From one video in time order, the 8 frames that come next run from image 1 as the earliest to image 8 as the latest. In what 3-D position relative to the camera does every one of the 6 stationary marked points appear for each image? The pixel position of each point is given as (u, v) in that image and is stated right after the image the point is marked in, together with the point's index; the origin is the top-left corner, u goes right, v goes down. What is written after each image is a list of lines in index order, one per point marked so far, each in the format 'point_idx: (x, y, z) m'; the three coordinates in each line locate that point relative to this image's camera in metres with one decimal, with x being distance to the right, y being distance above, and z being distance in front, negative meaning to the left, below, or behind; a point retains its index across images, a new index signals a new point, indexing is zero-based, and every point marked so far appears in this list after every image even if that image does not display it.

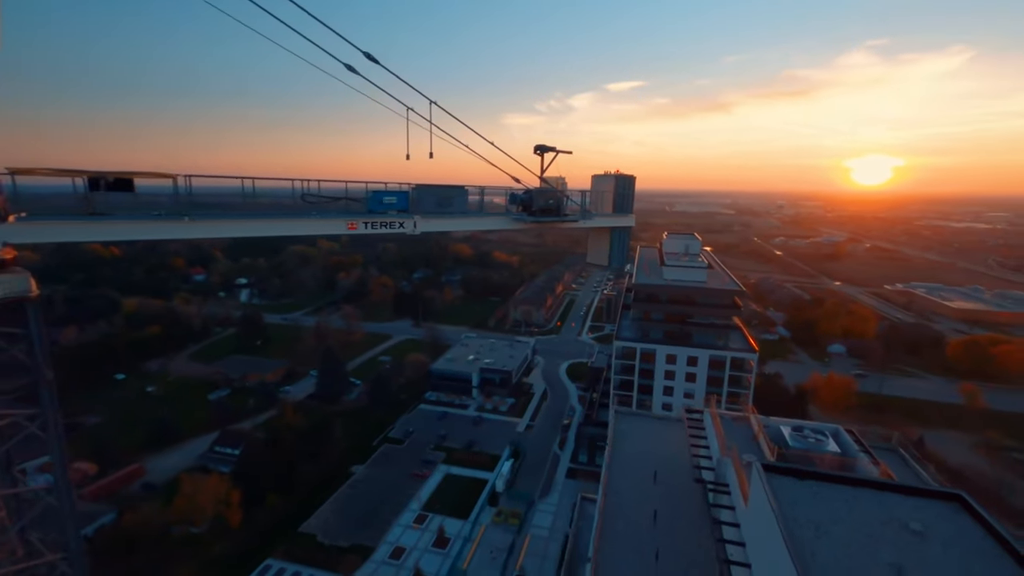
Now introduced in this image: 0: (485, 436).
0: (-0.9, -4.6, +12.0) m
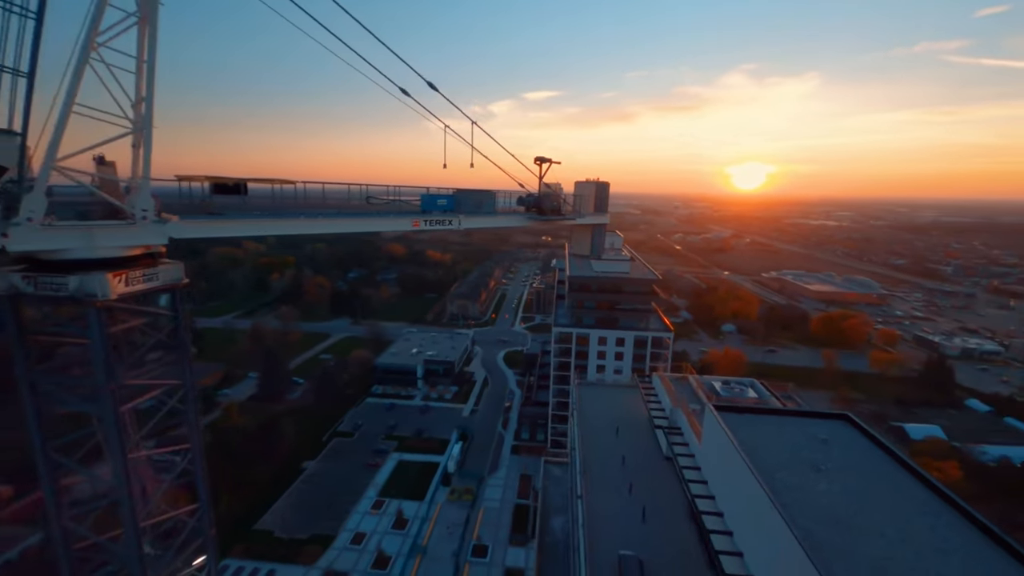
0: (-2.7, -4.4, +12.7) m
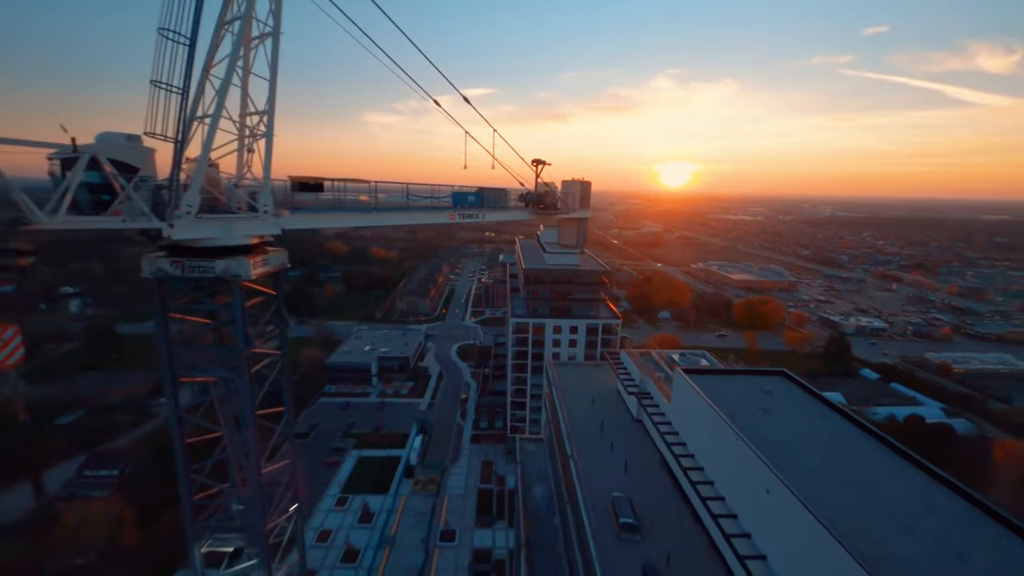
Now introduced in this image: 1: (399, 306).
0: (-4.1, -4.3, +12.8) m
1: (-5.9, -0.8, +19.9) m
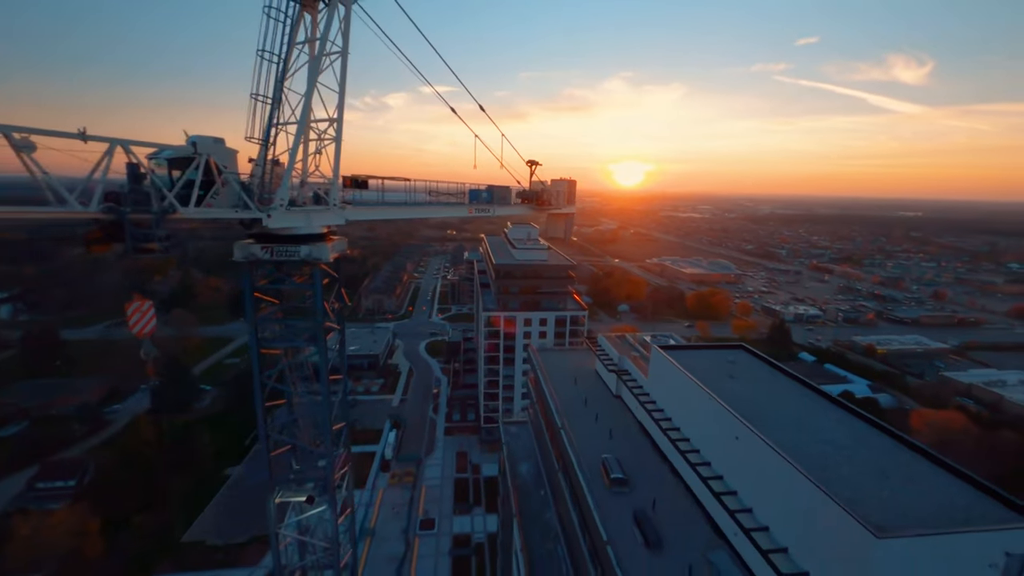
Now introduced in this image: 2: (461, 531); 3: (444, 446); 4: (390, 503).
0: (-5.0, -4.2, +12.8) m
1: (-7.5, -0.7, +19.7) m
2: (-1.3, -6.1, +9.5) m
3: (-2.1, -4.9, +11.9) m
4: (-3.2, -5.7, +10.0) m
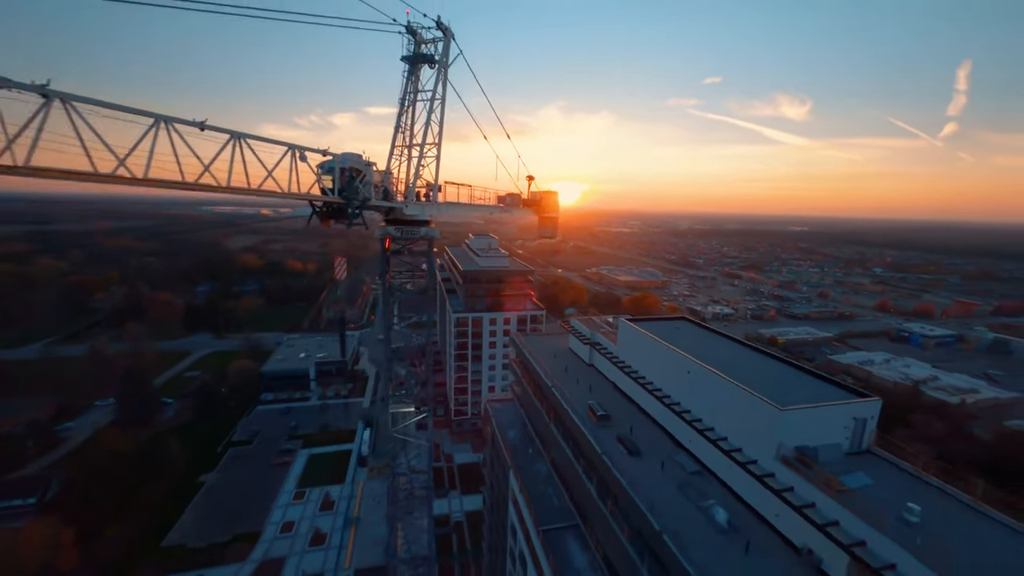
0: (-6.2, -4.5, +13.2) m
1: (-9.8, -1.4, +19.8) m
2: (-2.0, -6.2, +10.4) m
3: (-3.2, -5.1, +12.8) m
4: (-4.0, -5.8, +10.7) m
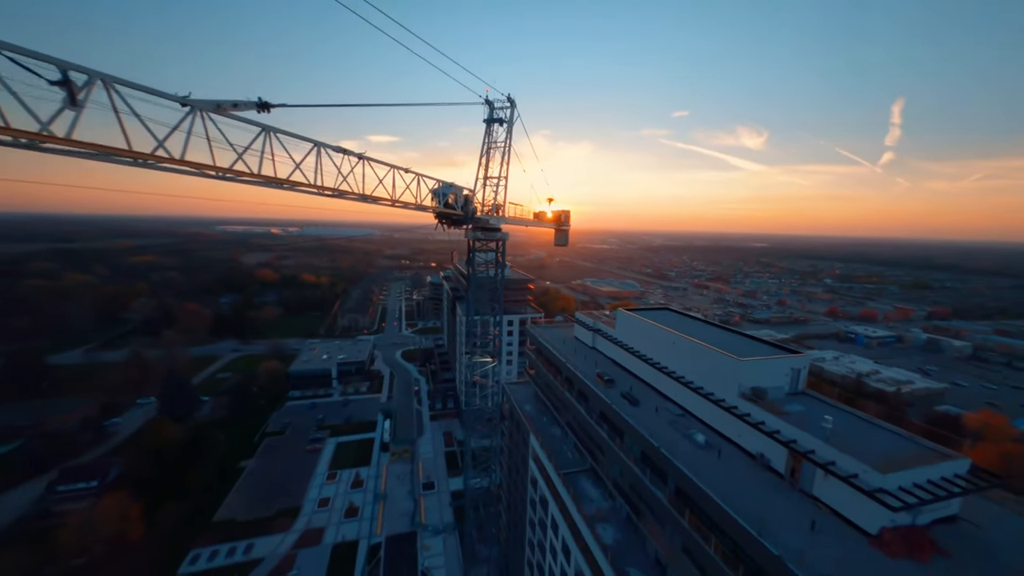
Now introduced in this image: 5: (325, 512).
0: (-6.1, -4.8, +14.6) m
1: (-10.1, -2.1, +21.1) m
2: (-1.7, -6.2, +11.9) m
3: (-3.0, -5.3, +14.2) m
4: (-3.7, -5.9, +12.1) m
5: (-5.2, -6.2, +10.6) m
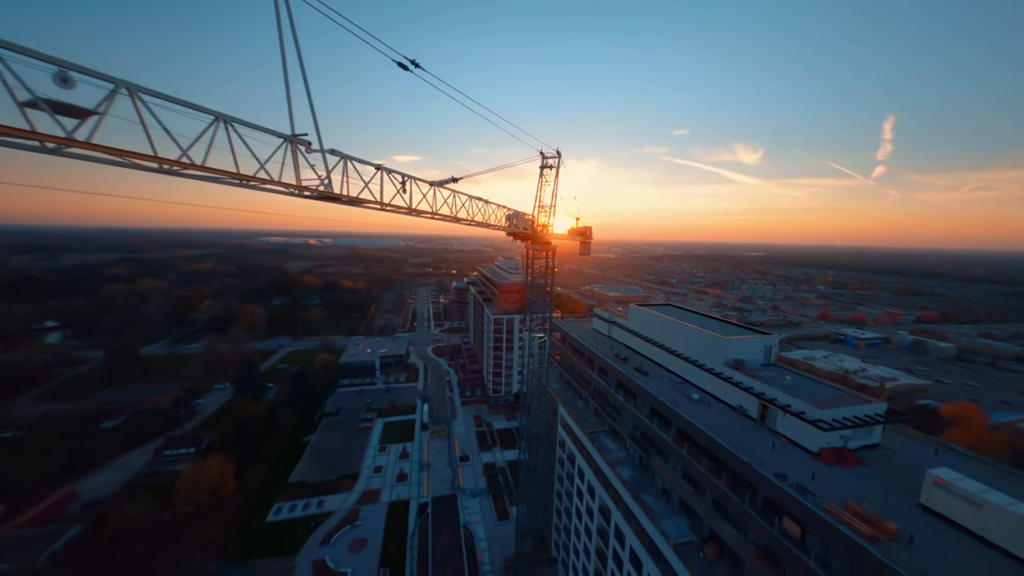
0: (-5.2, -4.9, +16.5) m
1: (-9.2, -2.4, +23.2) m
2: (-0.8, -6.2, +13.8) m
3: (-2.1, -5.4, +16.1) m
4: (-2.8, -5.9, +14.0) m
5: (-4.3, -6.2, +12.5) m
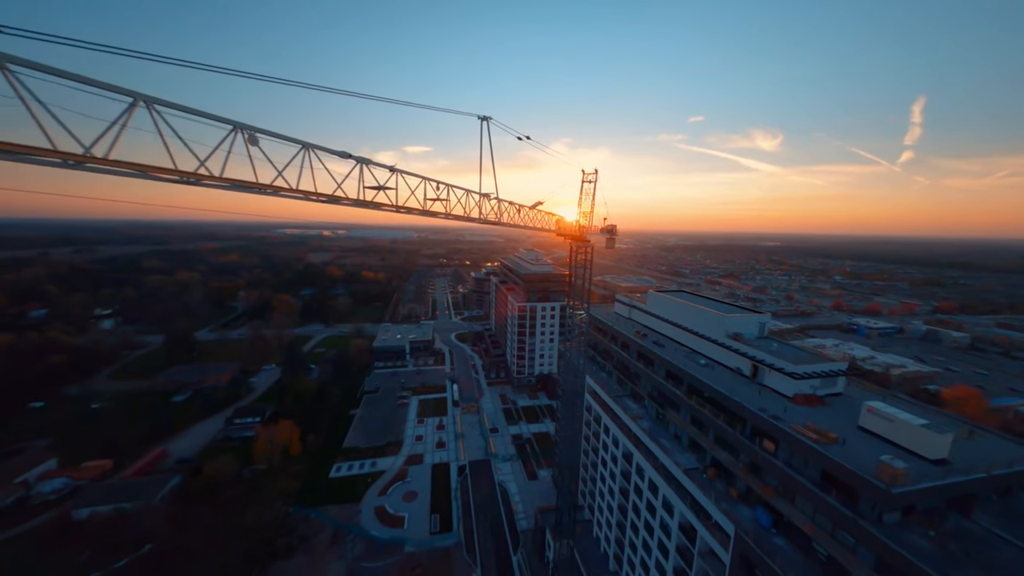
0: (-4.1, -4.4, +18.2) m
1: (-7.9, -1.8, +24.9) m
2: (+0.2, -5.8, +15.3) m
3: (-1.0, -4.9, +17.7) m
4: (-1.8, -5.5, +15.6) m
5: (-3.3, -5.8, +14.2) m
